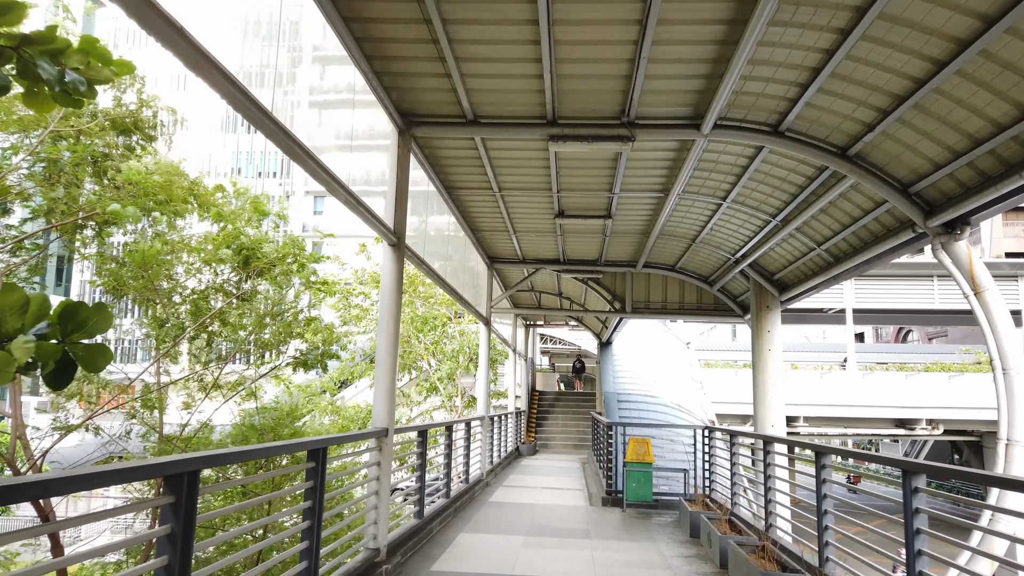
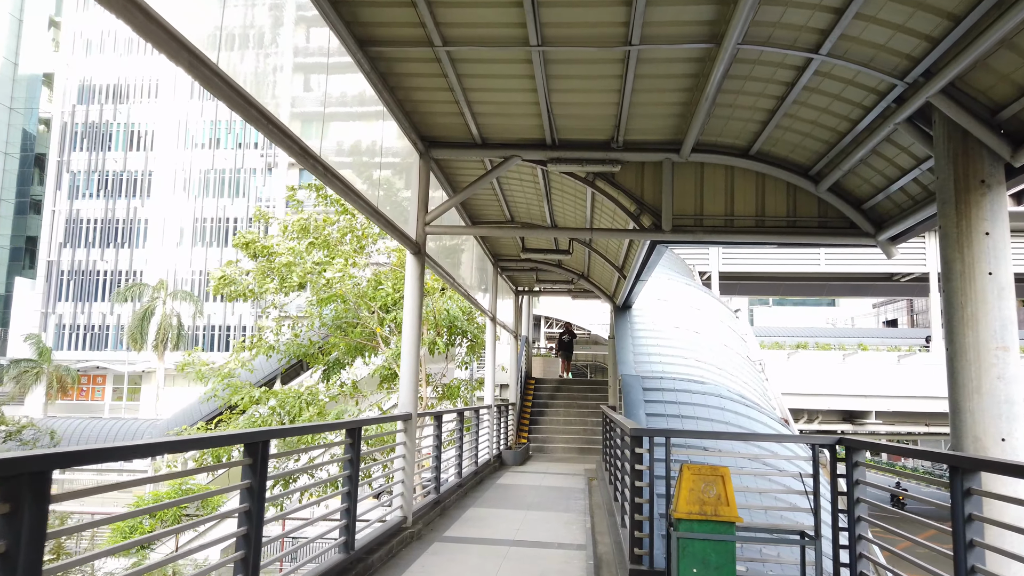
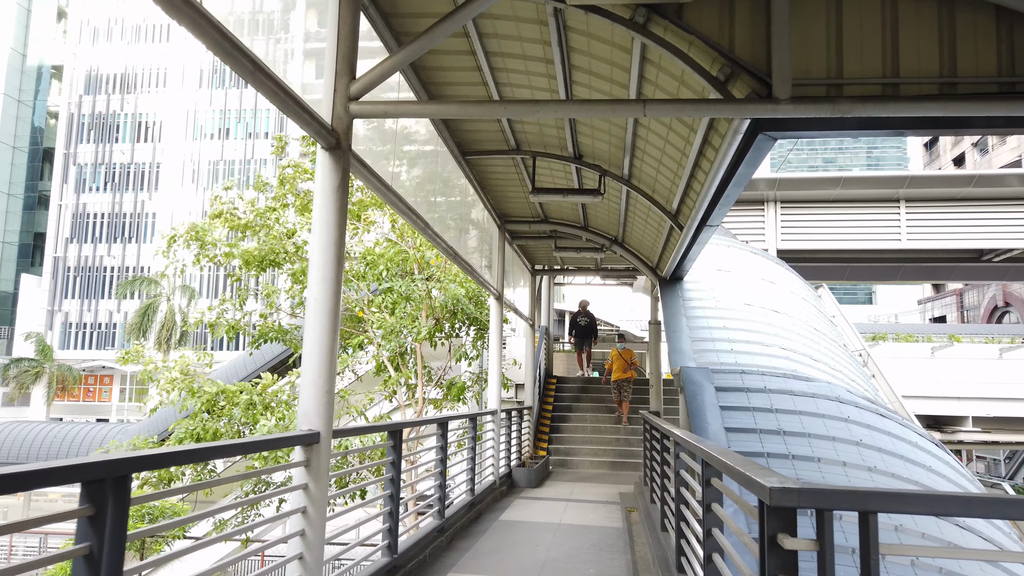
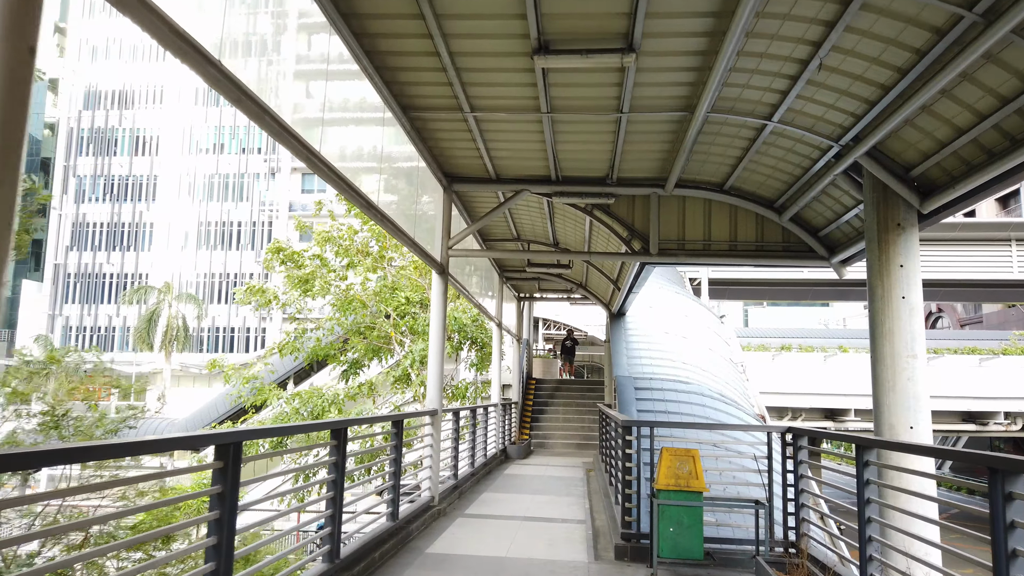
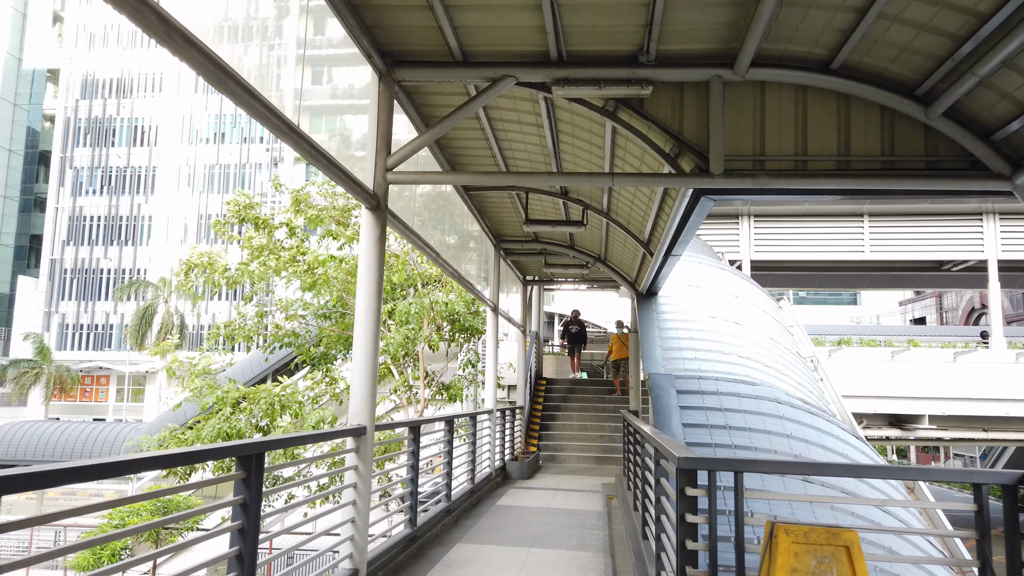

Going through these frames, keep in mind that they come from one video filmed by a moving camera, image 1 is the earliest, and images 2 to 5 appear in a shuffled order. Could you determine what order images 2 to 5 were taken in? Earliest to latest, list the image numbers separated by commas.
4, 2, 5, 3
